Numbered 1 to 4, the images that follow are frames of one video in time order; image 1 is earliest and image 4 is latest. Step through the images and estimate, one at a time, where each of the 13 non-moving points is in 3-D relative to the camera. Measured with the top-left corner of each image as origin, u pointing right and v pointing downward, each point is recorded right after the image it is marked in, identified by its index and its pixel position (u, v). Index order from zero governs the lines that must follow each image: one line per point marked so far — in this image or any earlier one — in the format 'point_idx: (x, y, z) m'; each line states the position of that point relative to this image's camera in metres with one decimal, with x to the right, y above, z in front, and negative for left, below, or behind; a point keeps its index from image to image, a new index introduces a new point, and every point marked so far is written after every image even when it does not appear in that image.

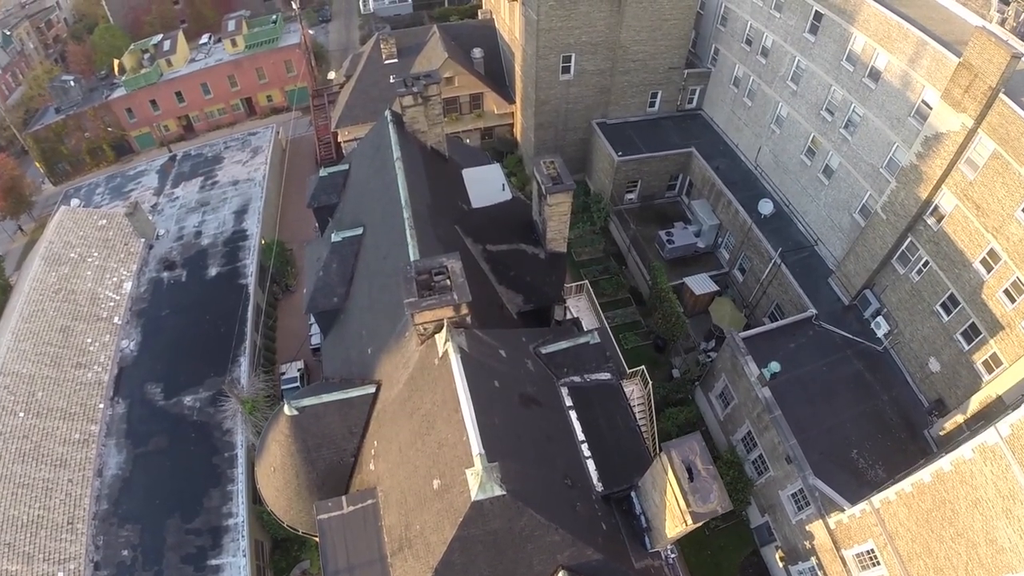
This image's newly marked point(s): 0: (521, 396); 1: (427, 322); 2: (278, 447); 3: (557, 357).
0: (+0.4, -3.1, +14.7) m
1: (-2.1, -0.9, +14.0) m
2: (-7.1, -5.0, +16.5) m
3: (+1.5, -2.2, +16.8) m
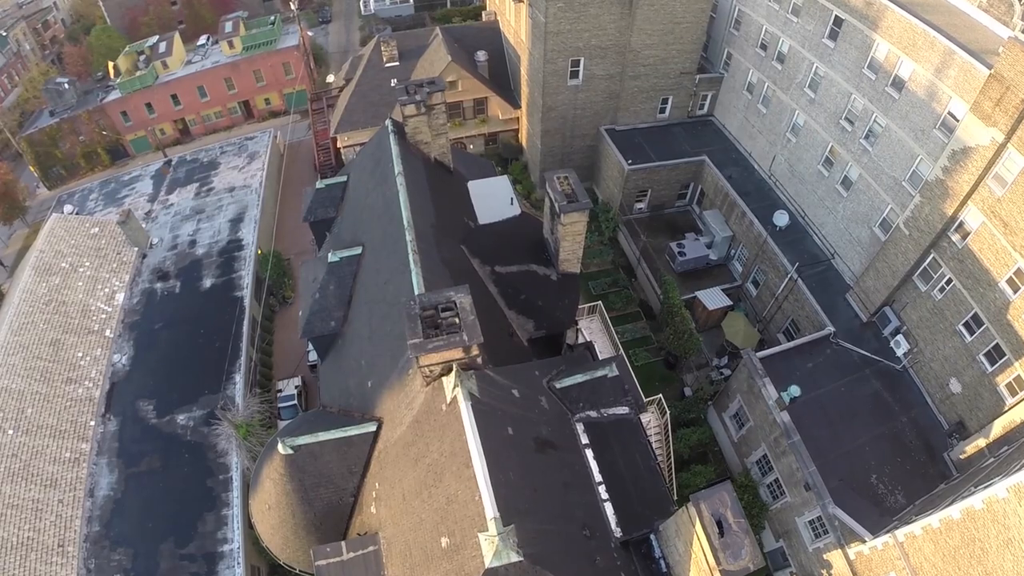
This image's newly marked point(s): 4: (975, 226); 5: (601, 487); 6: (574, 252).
0: (+0.6, -3.8, +13.8) m
1: (-1.9, -1.6, +13.1) m
2: (-6.8, -5.6, +15.6) m
3: (+1.8, -3.0, +15.9) m
4: (+16.2, +2.1, +19.3) m
5: (+2.4, -5.3, +14.7) m
6: (+2.0, +1.2, +17.6) m
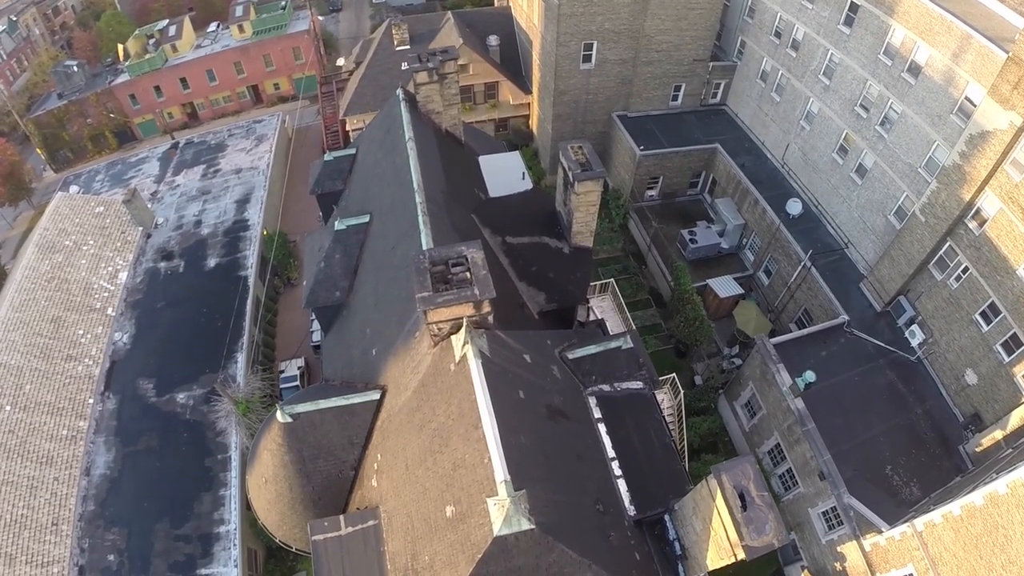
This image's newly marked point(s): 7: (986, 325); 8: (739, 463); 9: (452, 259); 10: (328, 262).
0: (+0.9, -2.9, +13.4) m
1: (-1.6, -0.7, +12.6) m
2: (-6.6, -4.6, +15.1) m
3: (+2.0, -2.1, +15.5) m
4: (+16.6, +2.6, +18.9) m
5: (+2.6, -4.5, +14.2) m
6: (+2.3, +2.0, +17.2) m
7: (+16.9, -1.3, +19.6) m
8: (+5.0, -3.9, +12.1) m
9: (-1.4, +0.7, +12.3) m
10: (-6.0, +0.9, +17.9) m
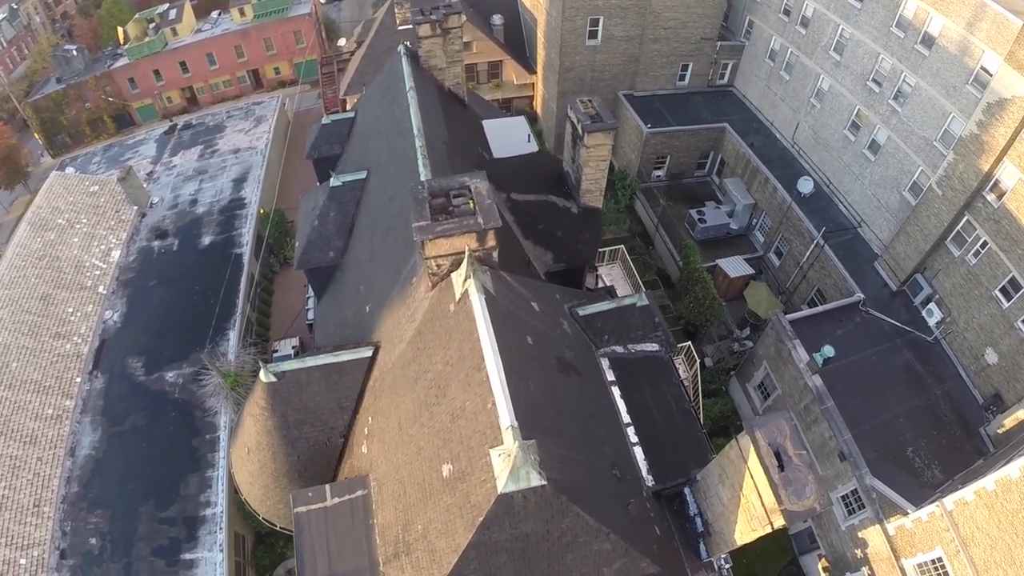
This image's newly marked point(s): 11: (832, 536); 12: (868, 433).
0: (+1.0, -1.7, +12.5) m
1: (-1.5, +0.6, +11.8) m
2: (-6.5, -3.4, +14.3) m
3: (+2.2, -0.9, +14.6) m
4: (+16.7, +3.6, +18.1) m
5: (+2.7, -3.3, +13.3) m
6: (+2.5, +3.2, +16.5) m
7: (+17.1, -0.3, +18.7) m
8: (+5.1, -2.6, +11.3) m
9: (-1.2, +2.0, +11.5) m
10: (-5.8, +2.0, +17.1) m
11: (+11.2, -8.5, +19.1) m
12: (+12.5, -5.0, +19.2) m
